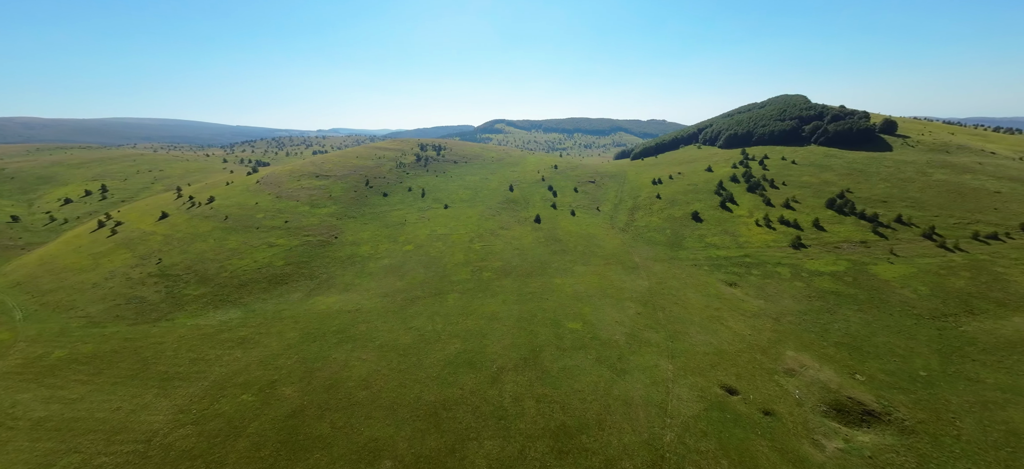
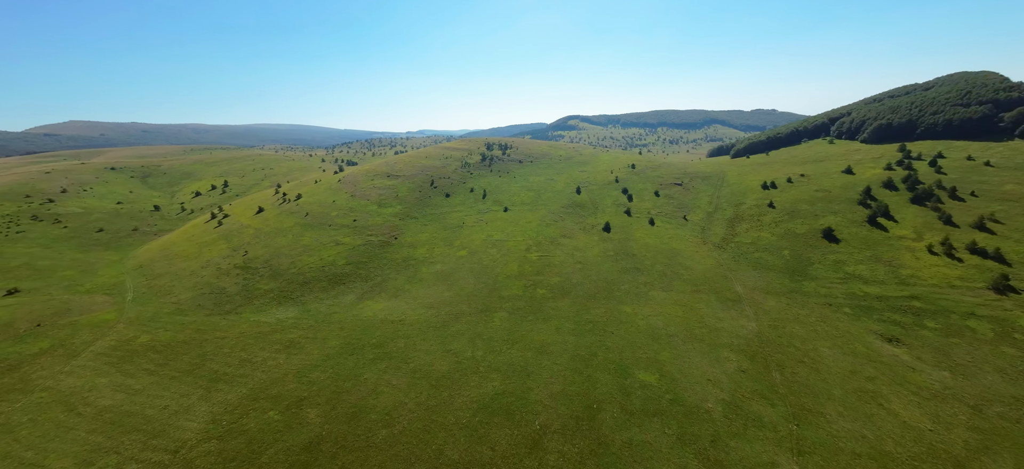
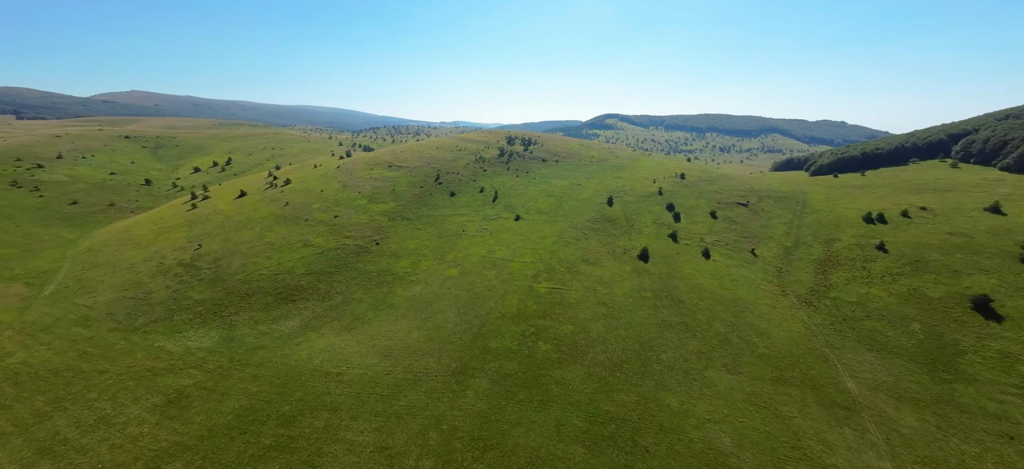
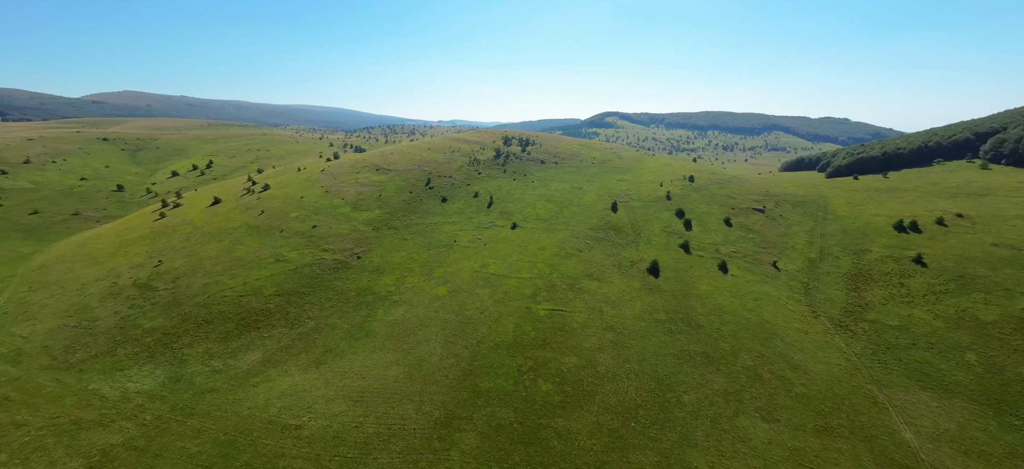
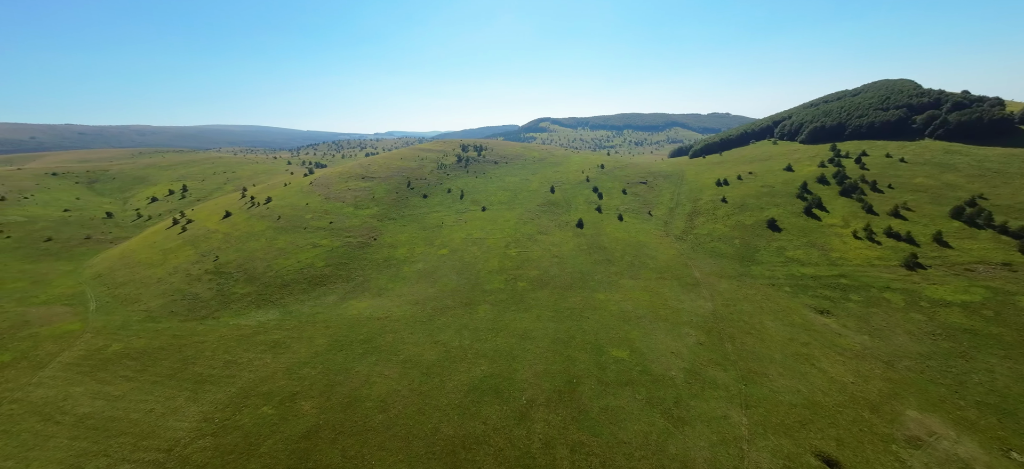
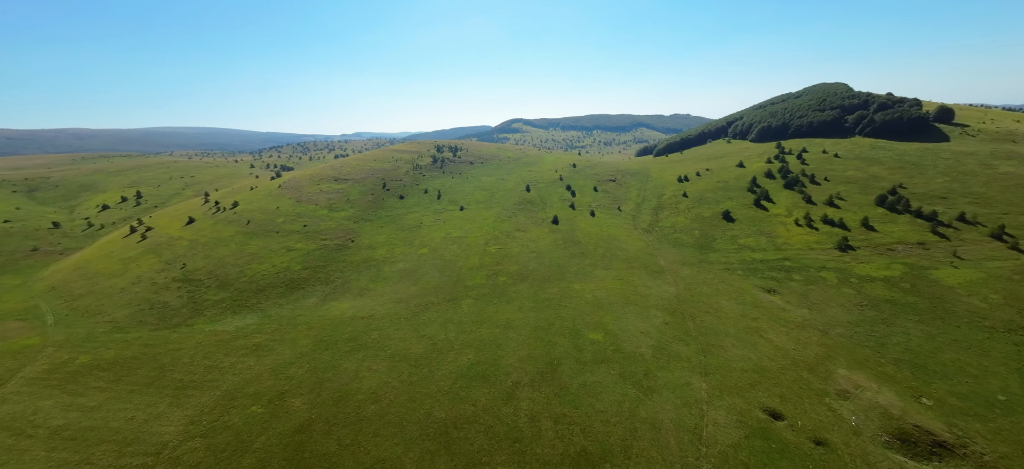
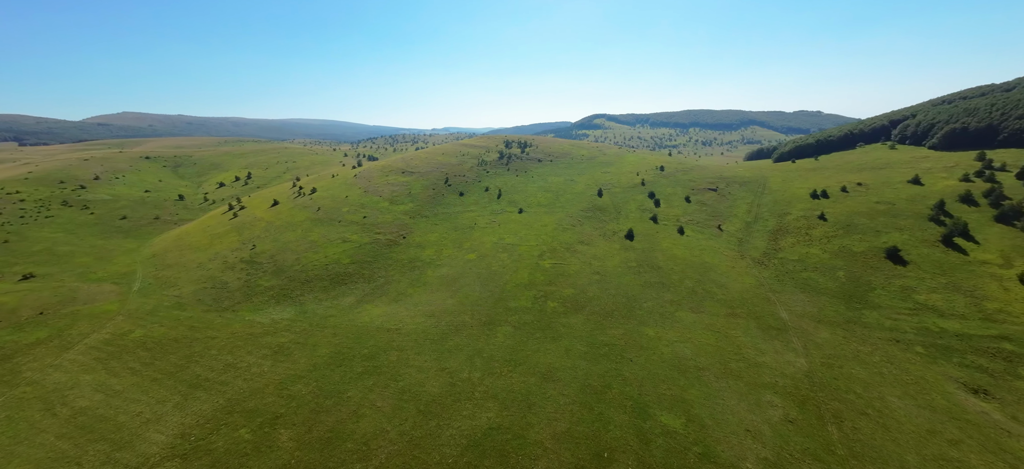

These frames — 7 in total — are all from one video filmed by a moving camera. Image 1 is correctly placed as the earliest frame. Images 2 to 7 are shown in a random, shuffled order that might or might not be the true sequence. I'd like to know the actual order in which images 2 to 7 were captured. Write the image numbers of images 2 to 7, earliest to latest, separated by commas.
6, 5, 2, 7, 3, 4
